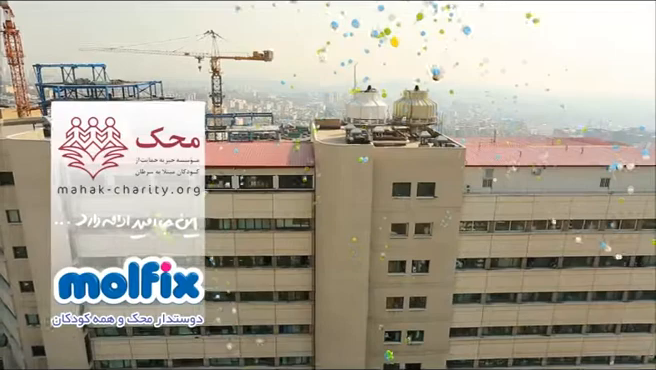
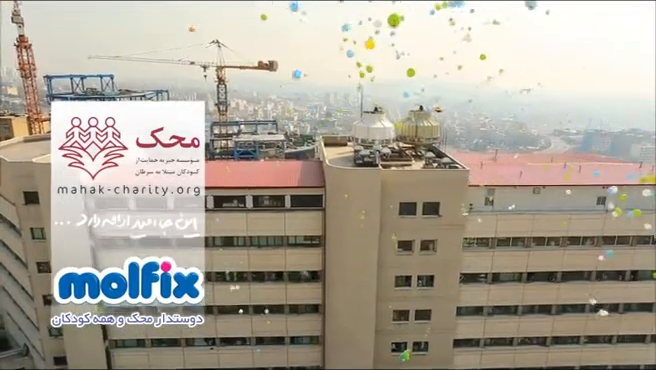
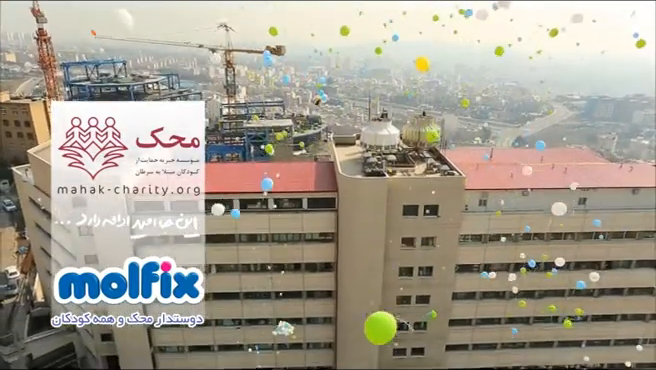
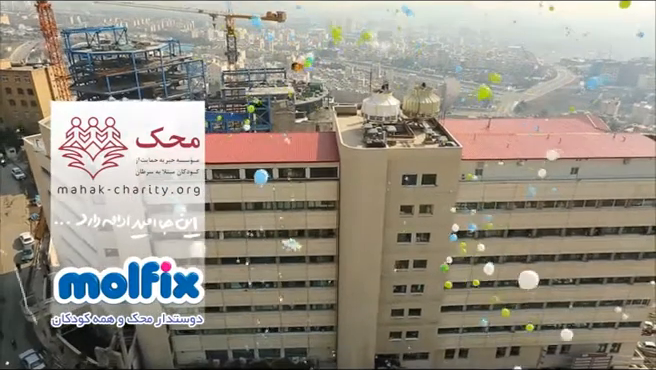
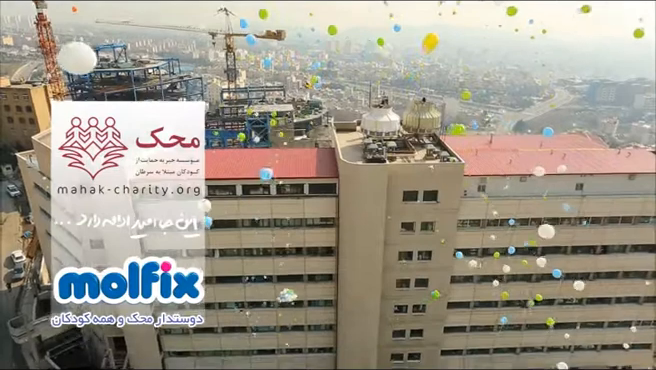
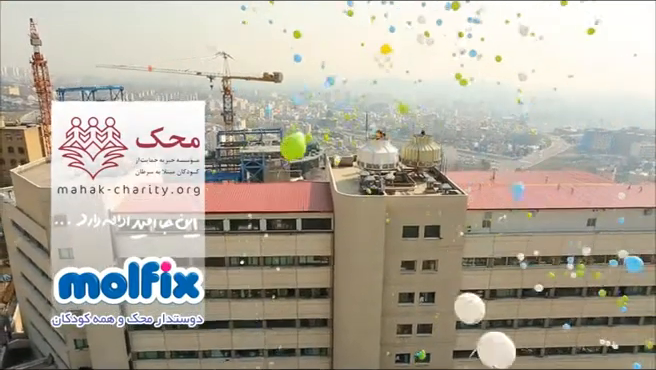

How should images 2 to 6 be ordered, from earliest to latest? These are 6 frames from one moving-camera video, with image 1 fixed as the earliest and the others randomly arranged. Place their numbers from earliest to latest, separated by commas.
2, 6, 3, 5, 4
